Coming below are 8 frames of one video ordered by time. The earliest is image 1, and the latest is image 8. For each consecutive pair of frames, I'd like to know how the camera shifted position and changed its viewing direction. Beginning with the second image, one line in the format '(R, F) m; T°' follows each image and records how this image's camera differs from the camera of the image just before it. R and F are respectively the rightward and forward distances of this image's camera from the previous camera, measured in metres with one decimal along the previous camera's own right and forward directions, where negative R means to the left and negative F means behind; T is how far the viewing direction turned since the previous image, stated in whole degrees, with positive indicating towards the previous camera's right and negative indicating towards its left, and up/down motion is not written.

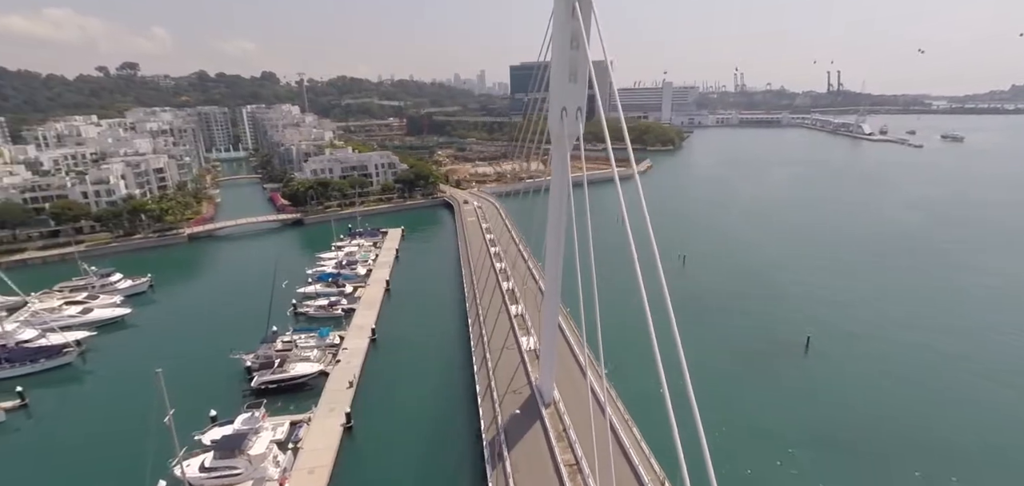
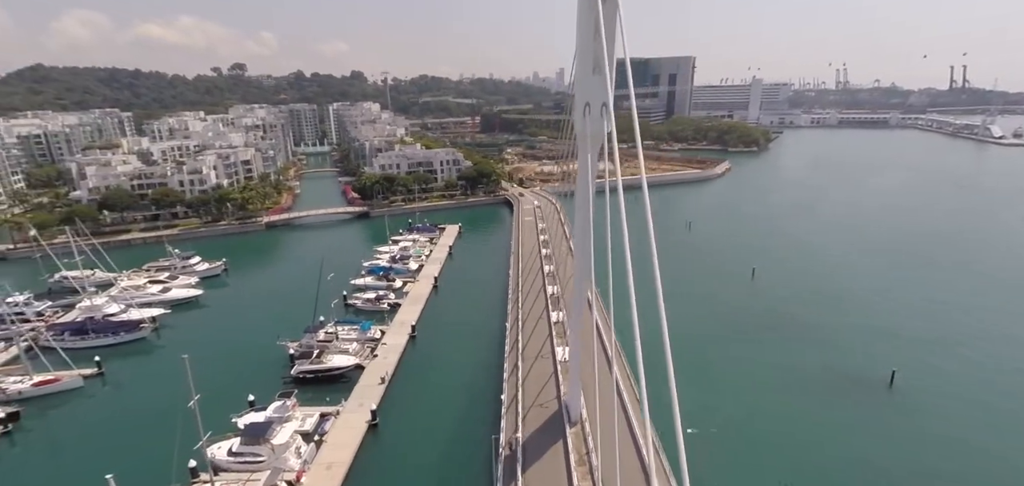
(+1.4, +1.0) m; -9°
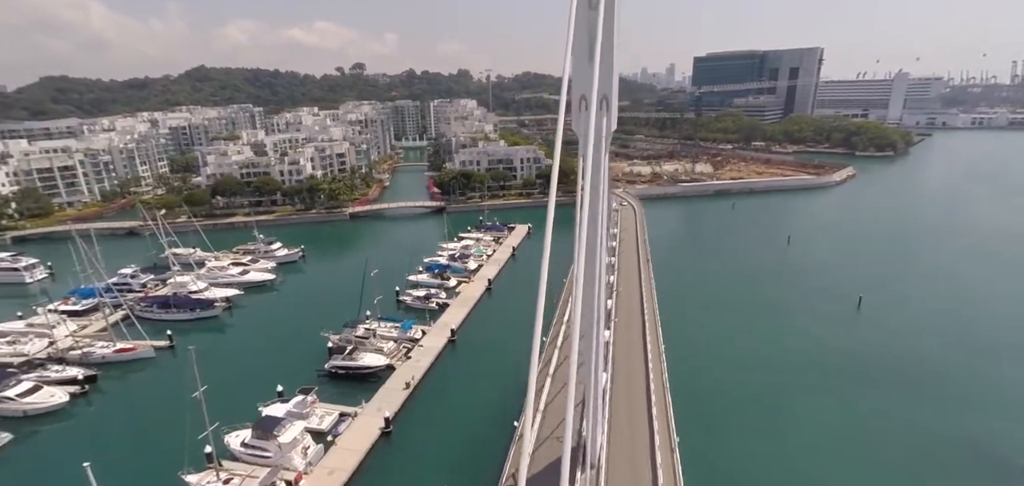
(+2.1, +1.9) m; -12°
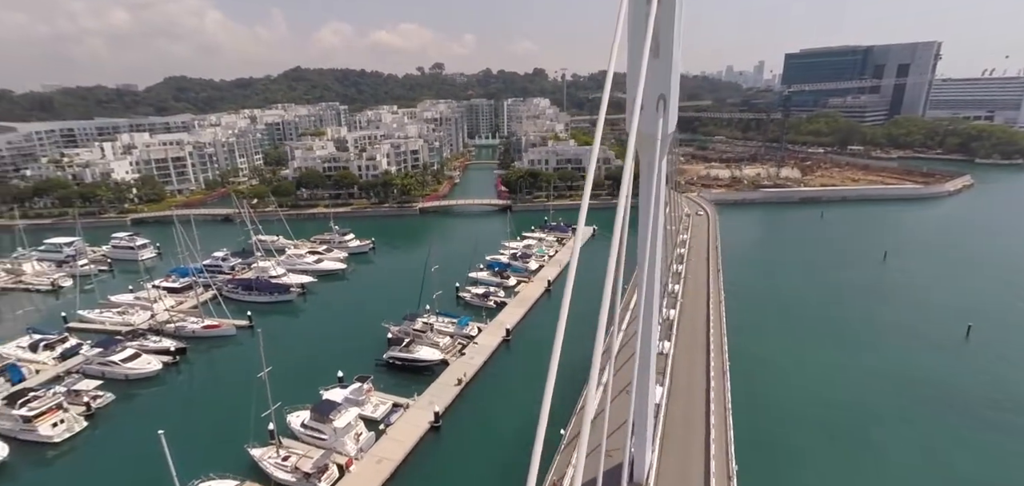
(+0.5, +0.2) m; -8°
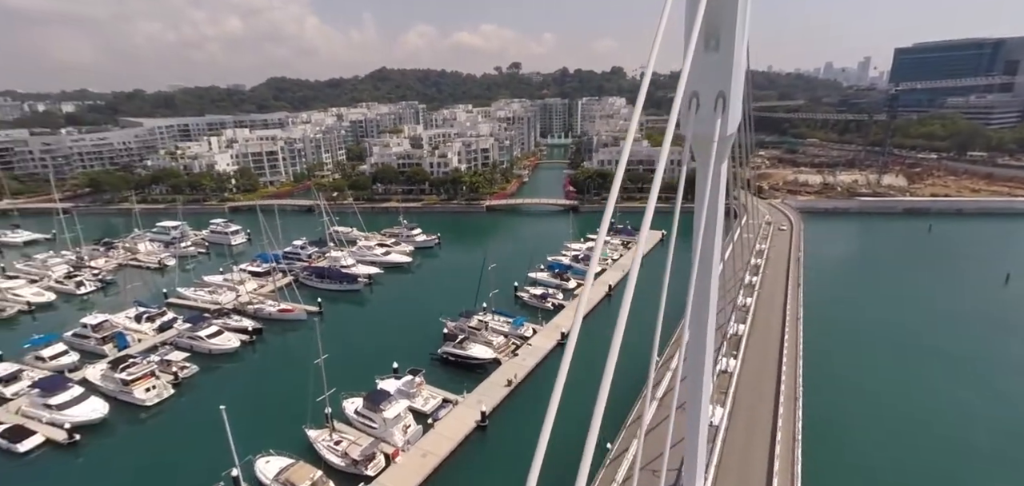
(+0.7, +0.3) m; -8°
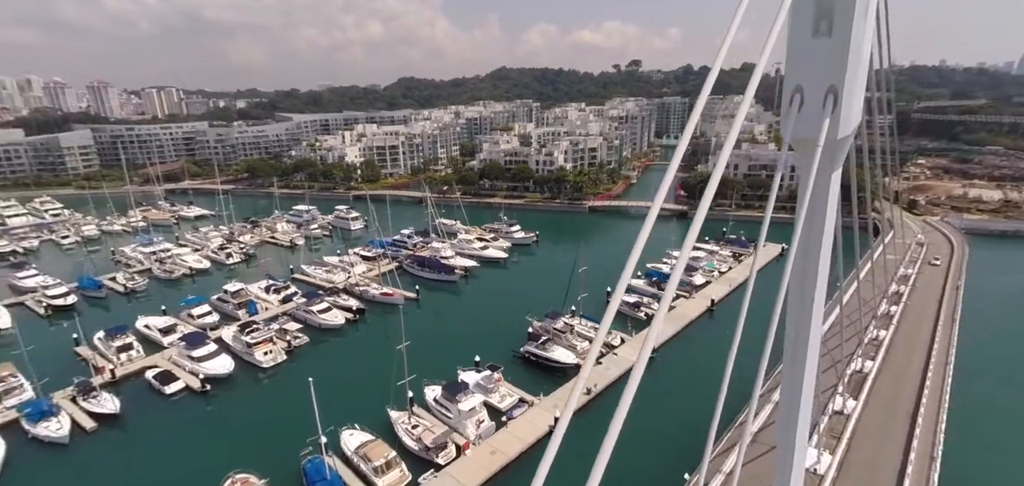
(+0.9, +0.6) m; -13°
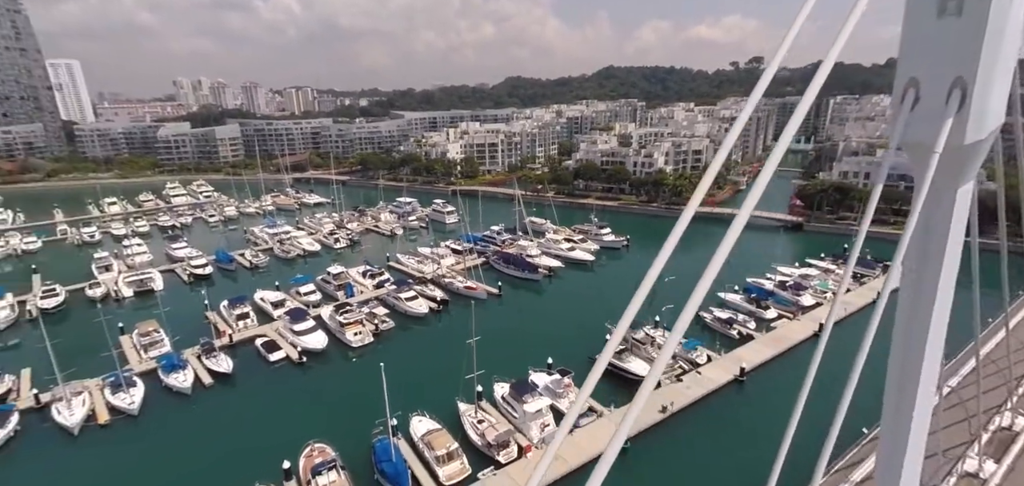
(+0.8, +0.6) m; -12°
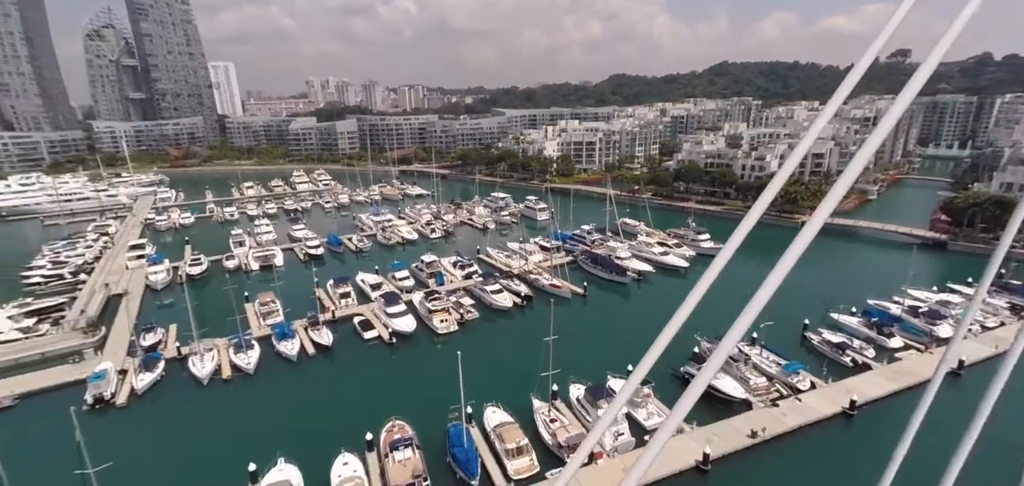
(+0.4, +0.4) m; -11°
